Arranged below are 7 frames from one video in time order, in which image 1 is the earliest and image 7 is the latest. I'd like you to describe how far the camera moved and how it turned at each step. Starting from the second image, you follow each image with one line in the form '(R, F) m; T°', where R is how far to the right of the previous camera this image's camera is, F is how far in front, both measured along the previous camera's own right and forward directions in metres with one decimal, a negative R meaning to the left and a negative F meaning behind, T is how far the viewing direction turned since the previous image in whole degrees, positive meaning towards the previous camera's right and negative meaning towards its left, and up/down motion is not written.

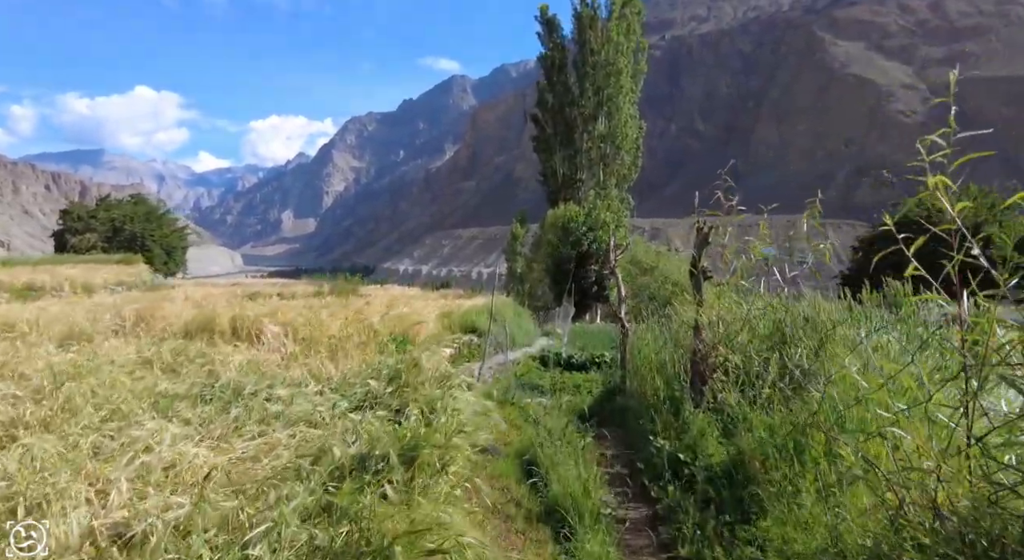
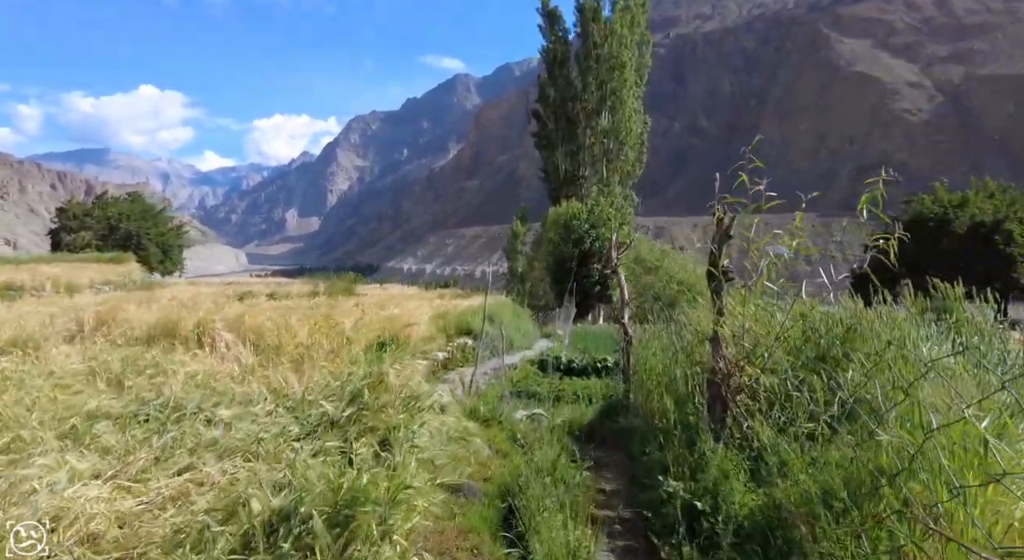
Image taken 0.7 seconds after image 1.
(+0.1, +0.7) m; 0°
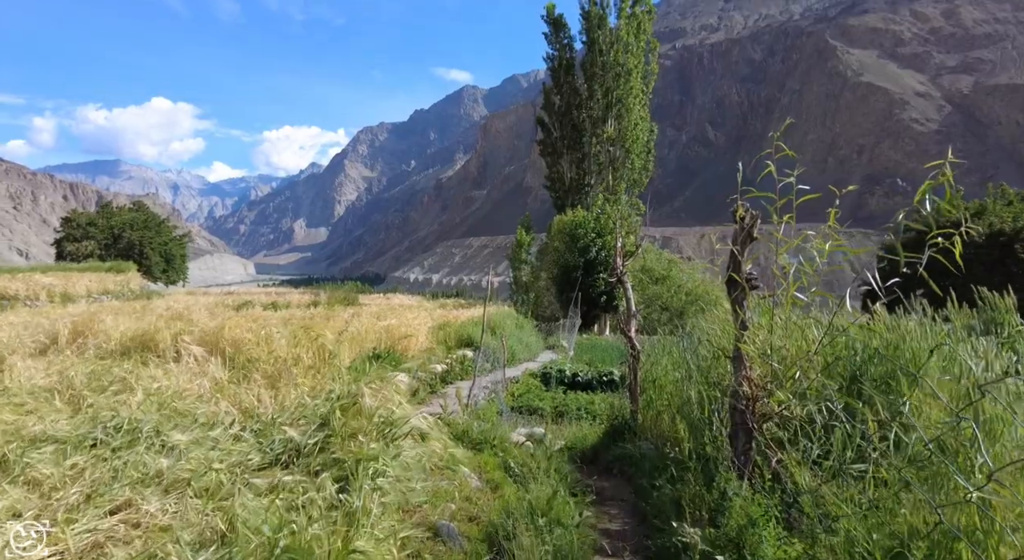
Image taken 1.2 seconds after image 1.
(+0.1, +0.4) m; -1°
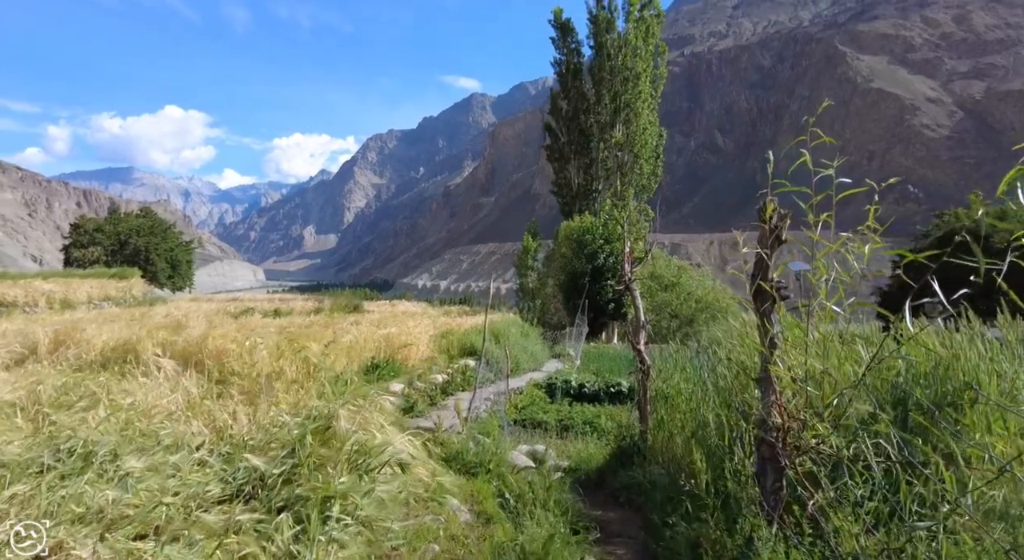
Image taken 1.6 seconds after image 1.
(+0.1, +0.4) m; -1°
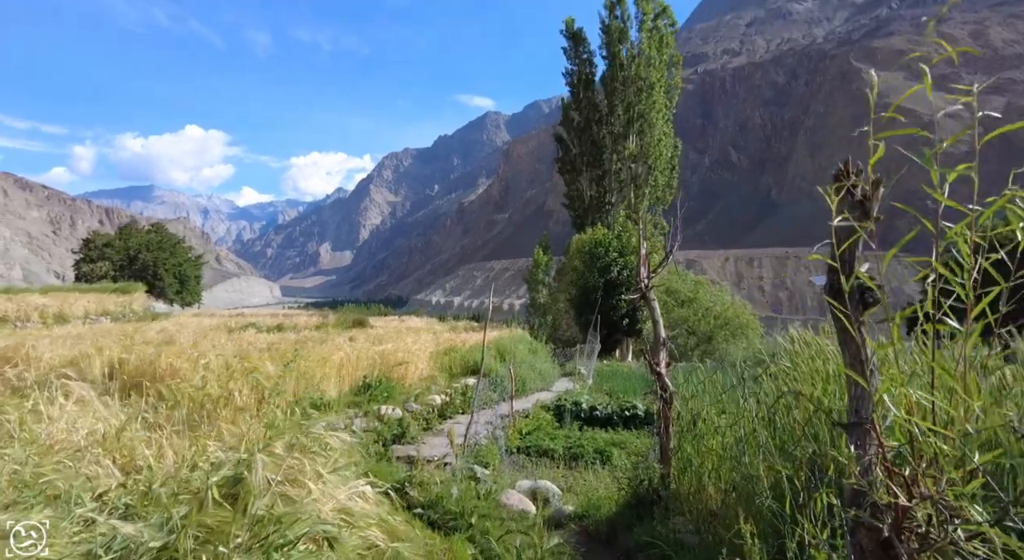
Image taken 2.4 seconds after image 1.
(+0.1, +0.8) m; -1°
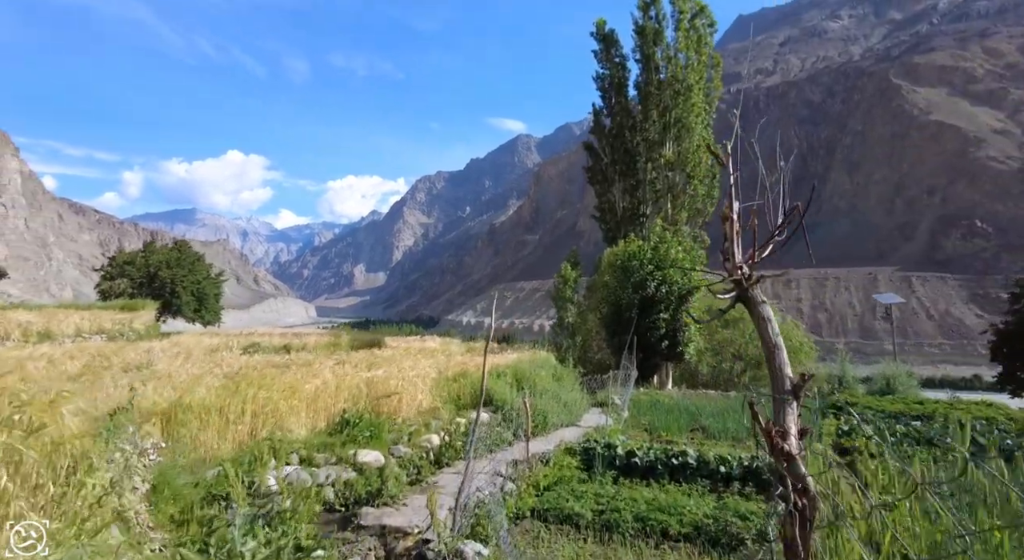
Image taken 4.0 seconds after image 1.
(+0.2, +1.8) m; -3°
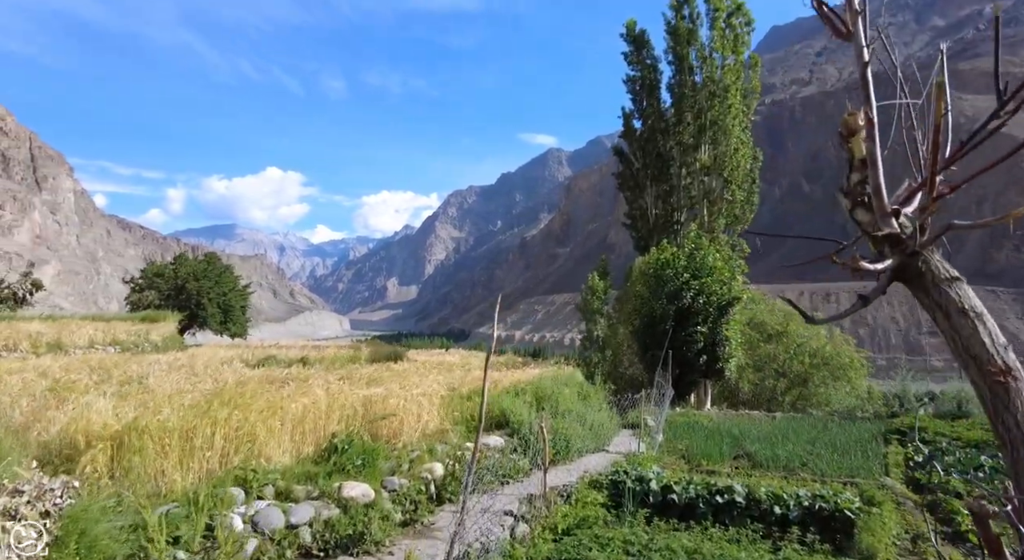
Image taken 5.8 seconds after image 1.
(+0.2, +1.0) m; -3°
